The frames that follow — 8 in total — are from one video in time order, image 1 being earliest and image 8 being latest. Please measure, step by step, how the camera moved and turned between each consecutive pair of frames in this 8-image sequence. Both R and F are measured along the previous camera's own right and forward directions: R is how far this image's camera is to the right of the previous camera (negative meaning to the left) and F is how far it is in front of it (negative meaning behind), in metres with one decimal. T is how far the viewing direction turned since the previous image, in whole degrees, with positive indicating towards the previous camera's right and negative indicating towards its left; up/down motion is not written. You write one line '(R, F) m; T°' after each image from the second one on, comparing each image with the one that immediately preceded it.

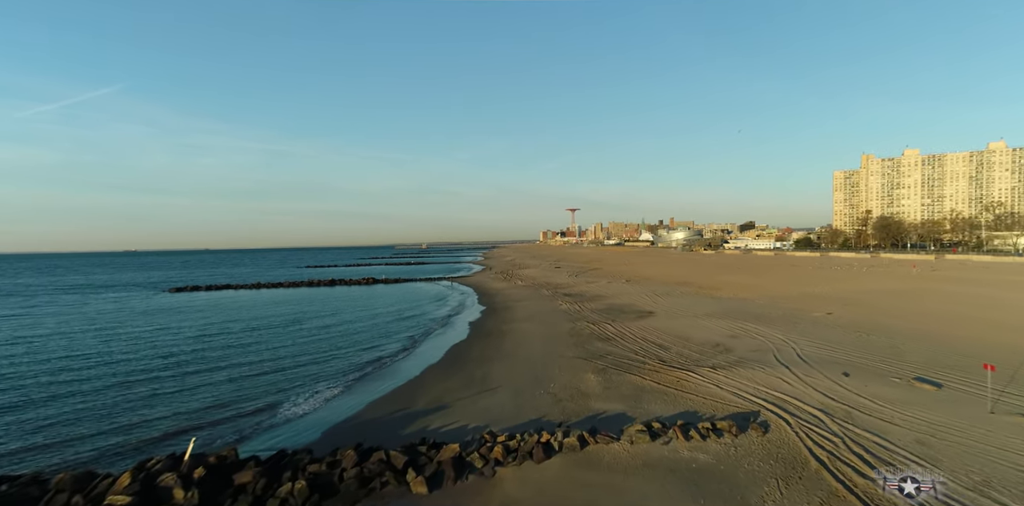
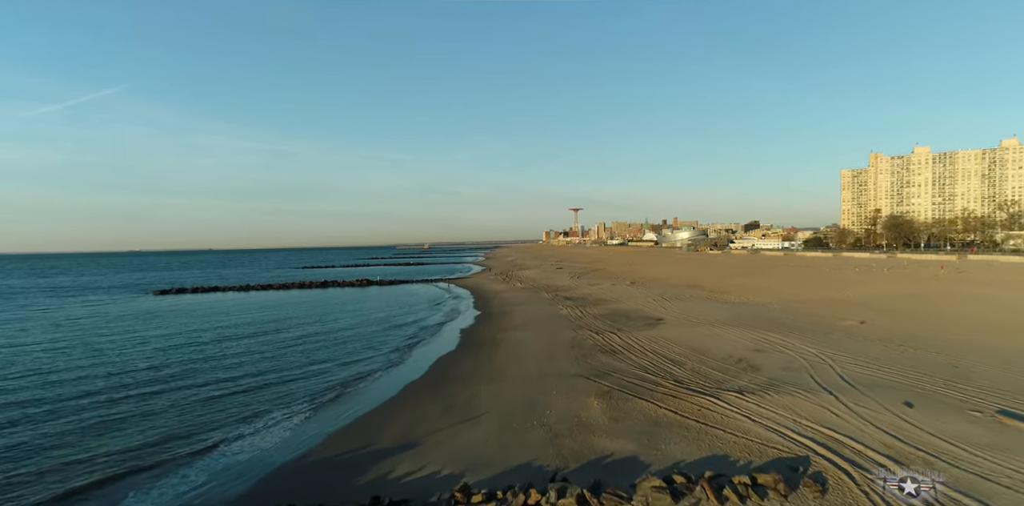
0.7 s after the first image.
(+0.3, +1.6) m; 0°
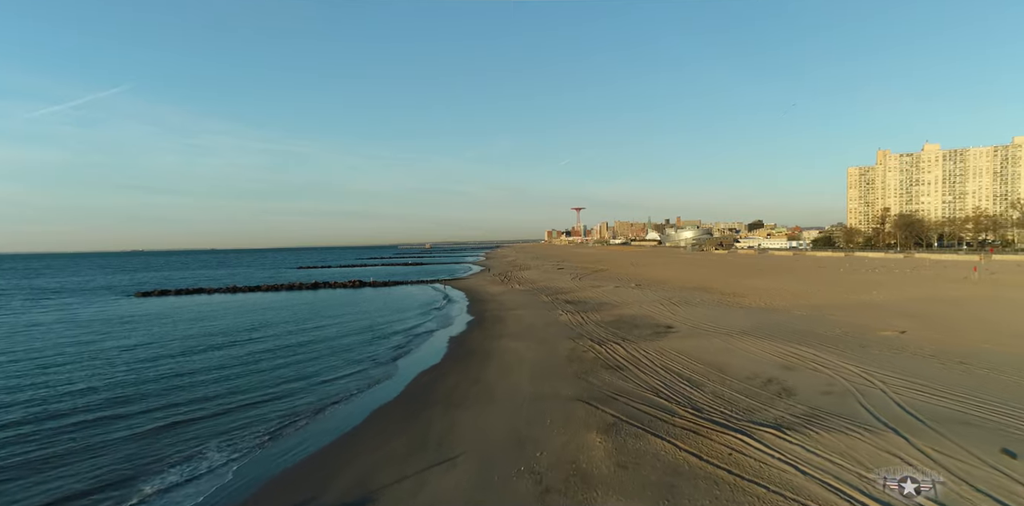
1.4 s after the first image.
(+0.3, +1.6) m; 0°
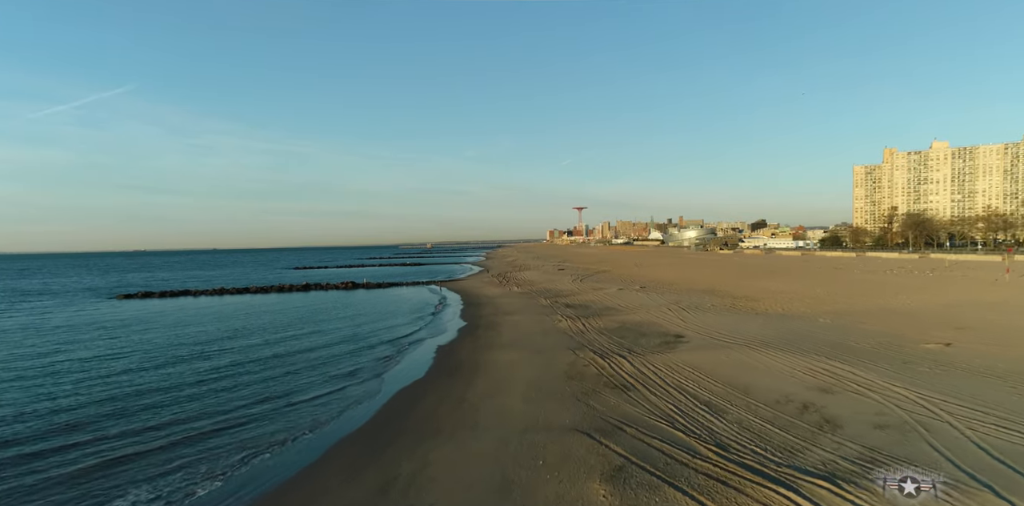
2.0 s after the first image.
(+0.2, +1.4) m; 0°
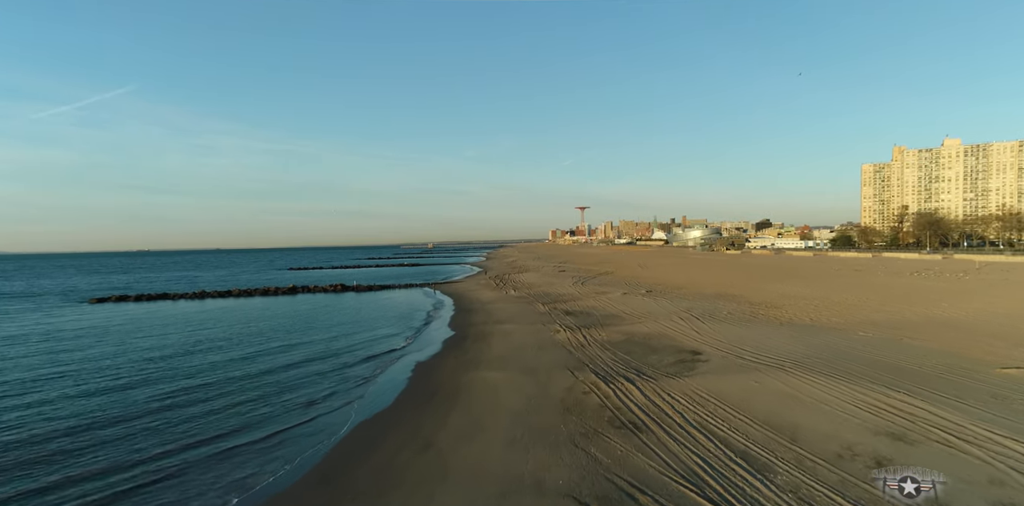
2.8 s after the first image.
(+0.3, +1.9) m; 0°
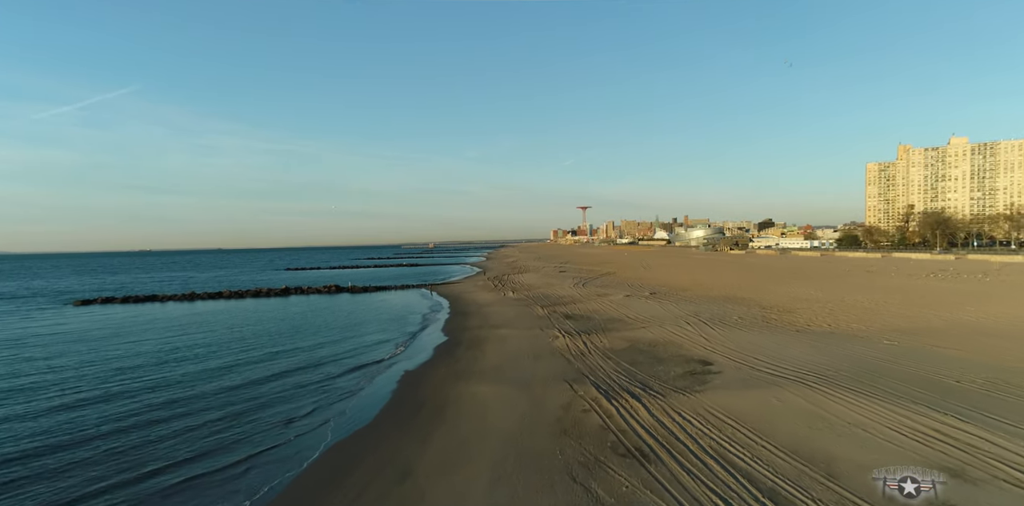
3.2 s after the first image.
(+0.2, +1.0) m; 0°
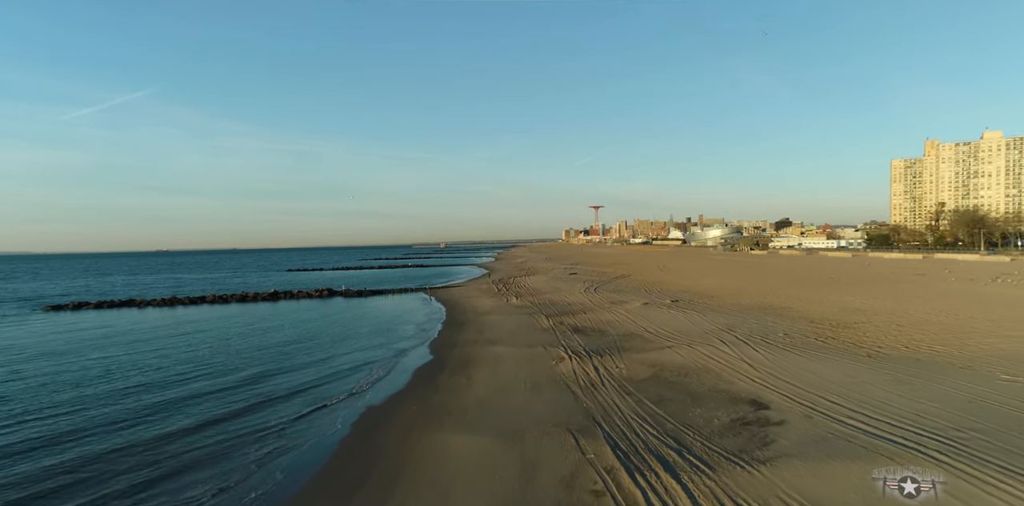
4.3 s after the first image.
(+0.4, +2.6) m; -1°
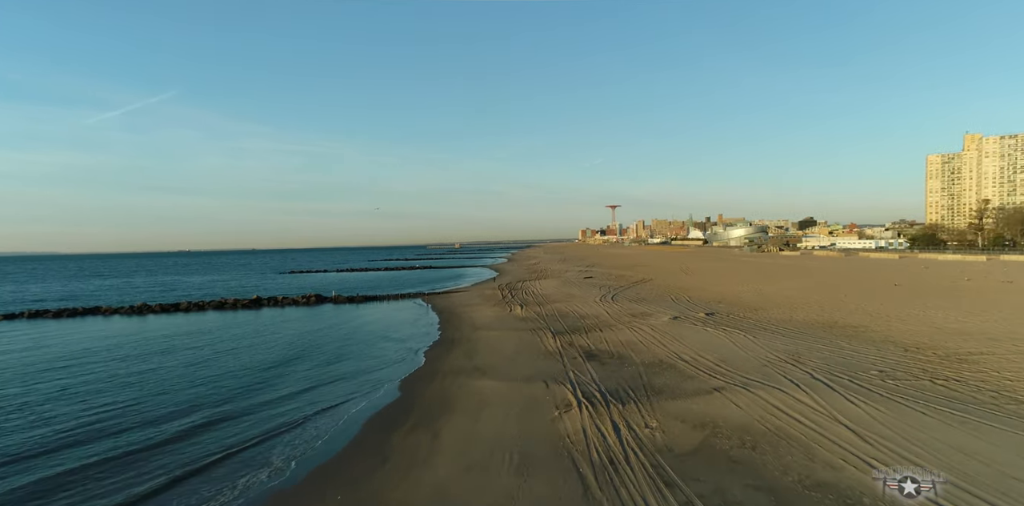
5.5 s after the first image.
(+0.5, +3.3) m; -2°
